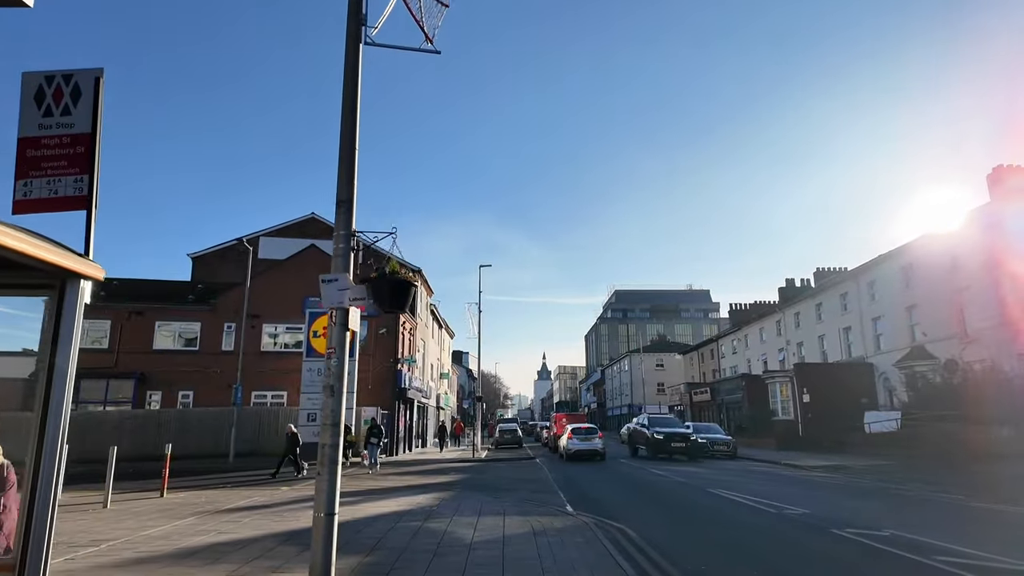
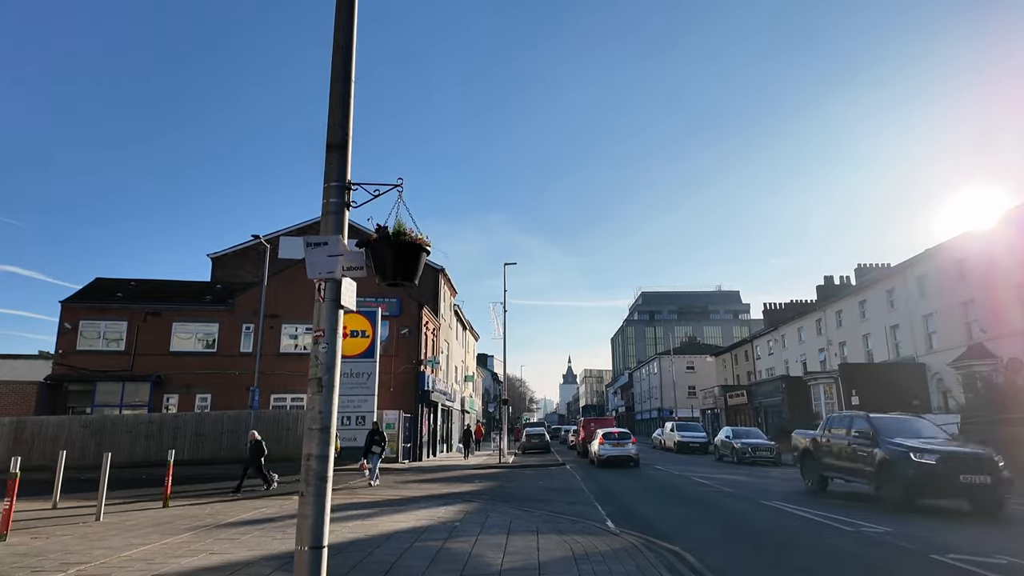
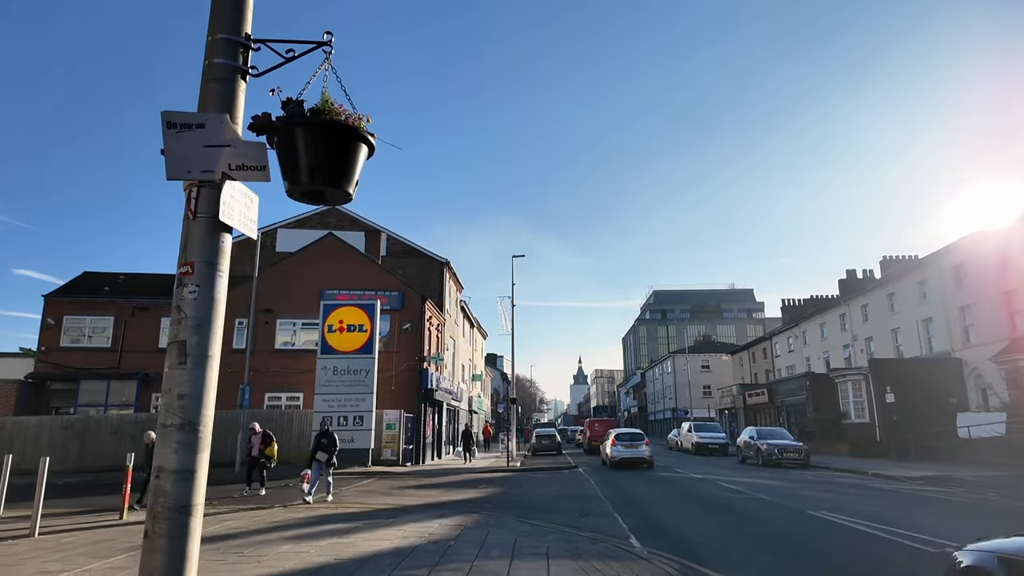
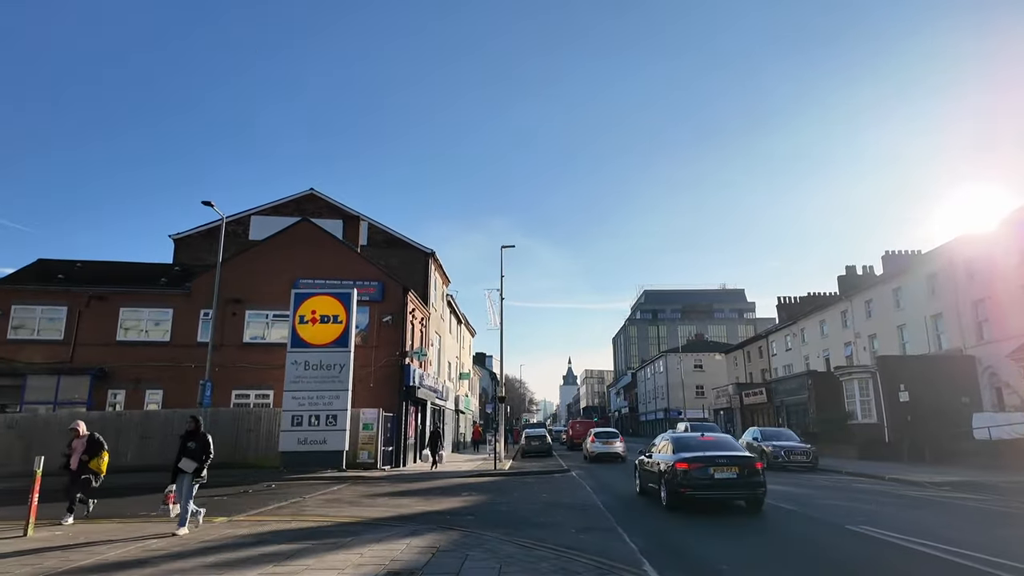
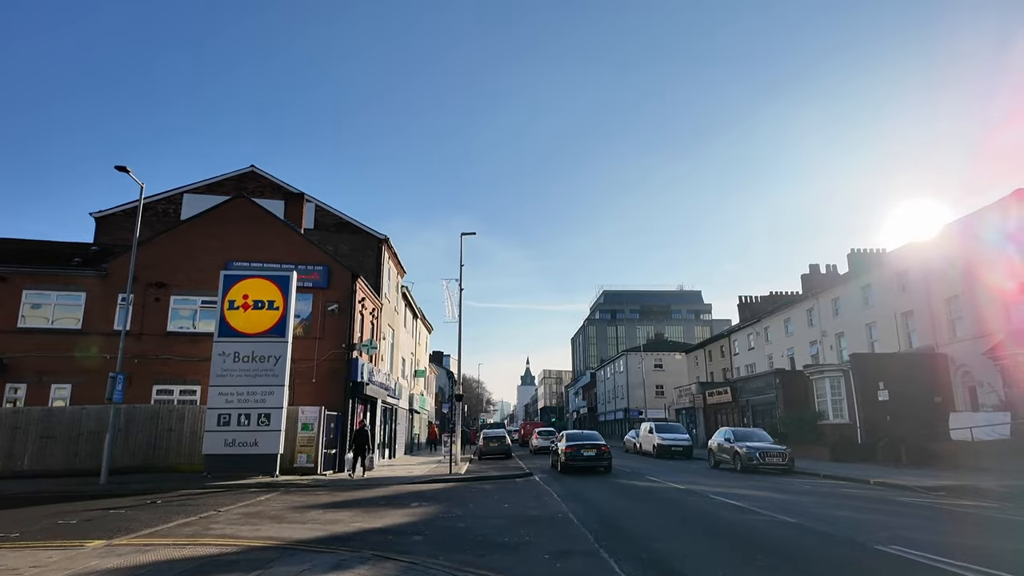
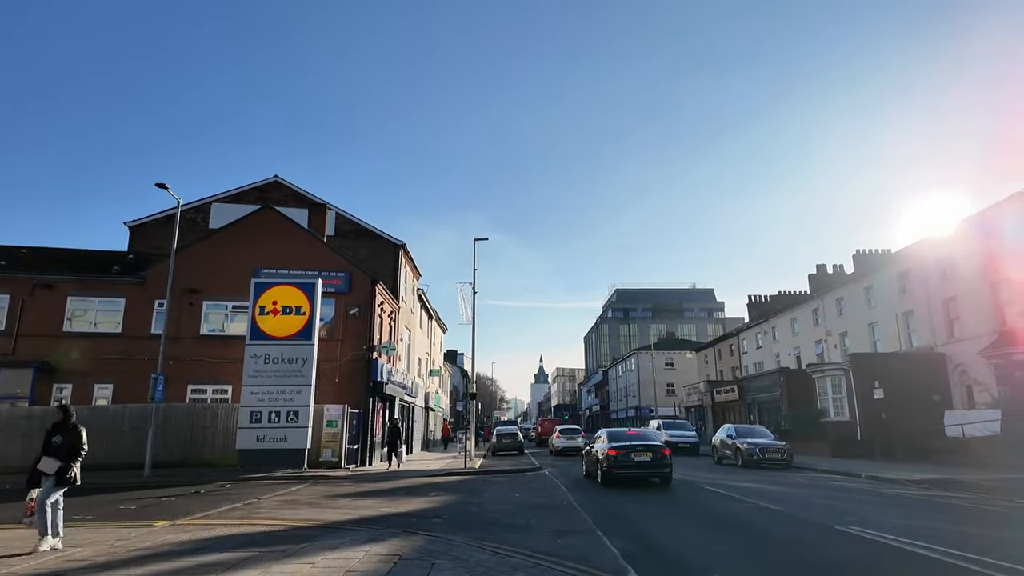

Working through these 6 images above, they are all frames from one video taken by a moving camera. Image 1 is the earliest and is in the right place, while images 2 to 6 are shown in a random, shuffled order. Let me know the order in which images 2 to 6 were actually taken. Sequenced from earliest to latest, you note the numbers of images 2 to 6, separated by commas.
2, 3, 4, 6, 5
